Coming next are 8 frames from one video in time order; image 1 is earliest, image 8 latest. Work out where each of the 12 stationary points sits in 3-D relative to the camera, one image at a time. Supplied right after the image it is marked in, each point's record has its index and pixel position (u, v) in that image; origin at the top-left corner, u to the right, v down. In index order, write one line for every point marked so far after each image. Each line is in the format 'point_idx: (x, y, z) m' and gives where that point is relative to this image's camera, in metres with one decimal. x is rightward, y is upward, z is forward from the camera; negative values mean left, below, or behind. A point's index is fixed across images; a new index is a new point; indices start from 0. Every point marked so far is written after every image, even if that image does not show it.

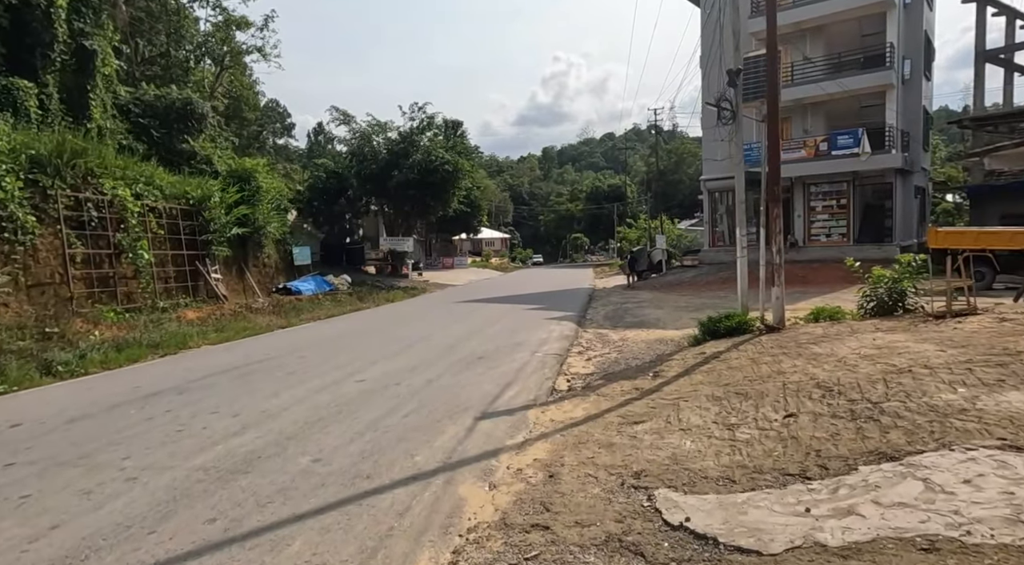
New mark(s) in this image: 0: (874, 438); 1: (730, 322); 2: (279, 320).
0: (+2.4, -1.0, +4.0) m
1: (+3.2, -0.6, +9.0) m
2: (-6.4, -1.0, +16.6) m
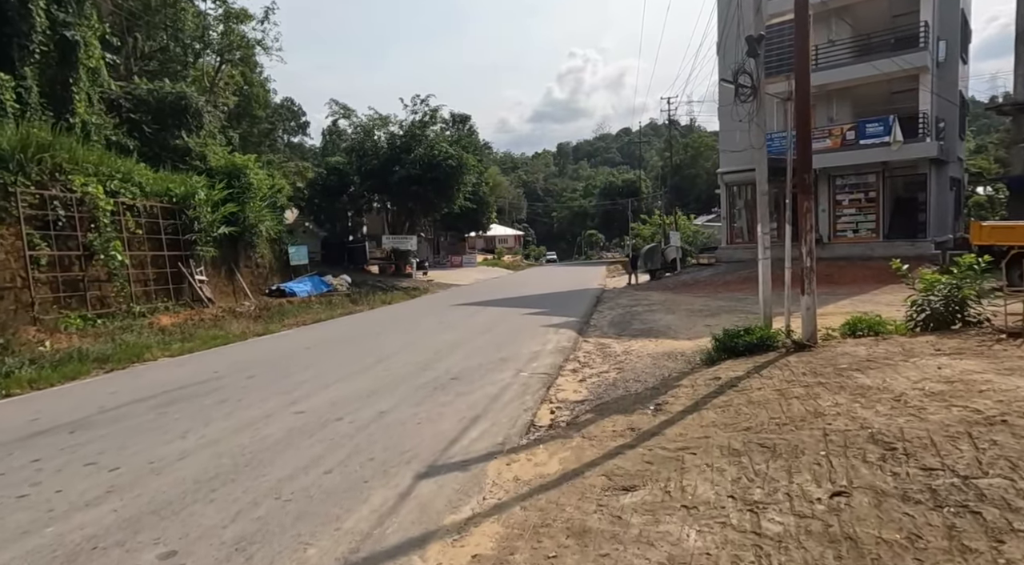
0: (+2.0, -1.1, +2.6) m
1: (+3.0, -0.7, +7.5) m
2: (-6.4, -1.1, +15.4) m
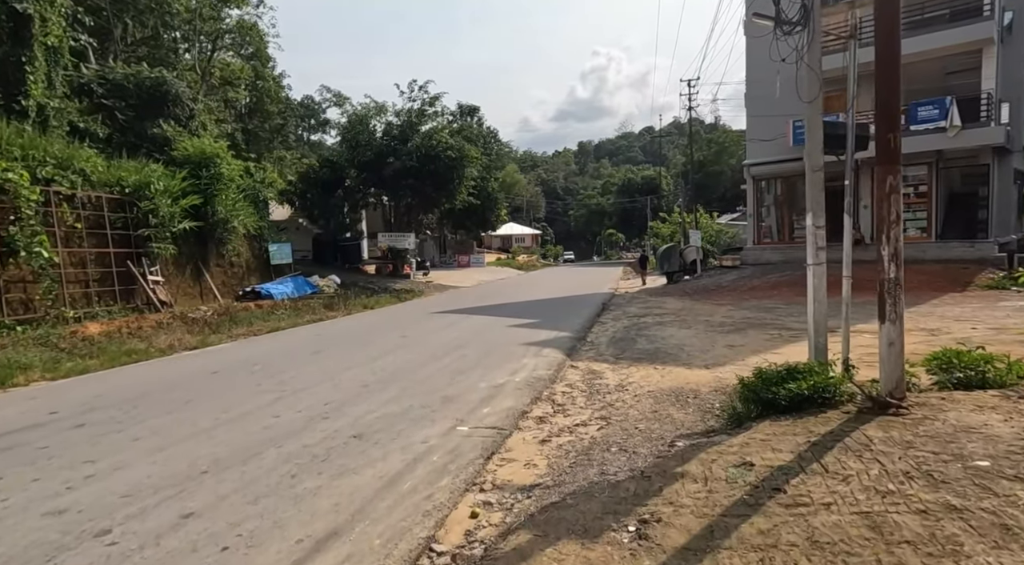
0: (+1.2, -1.3, 0.0) m
1: (+2.3, -0.8, +4.9) m
2: (-6.8, -1.2, +13.1) m
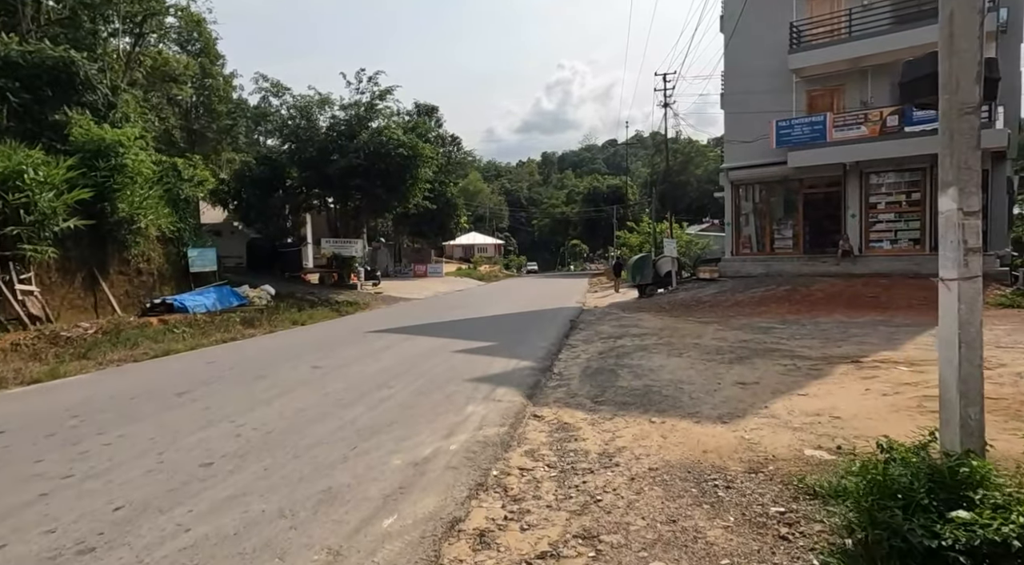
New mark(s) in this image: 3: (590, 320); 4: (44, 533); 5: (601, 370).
0: (+1.1, -1.3, -2.5) m
1: (+1.9, -0.9, +2.5) m
2: (-7.6, -1.4, +10.1) m
3: (+2.1, -1.0, +16.3) m
4: (-2.6, -1.4, +3.5) m
5: (+1.3, -1.3, +9.2) m
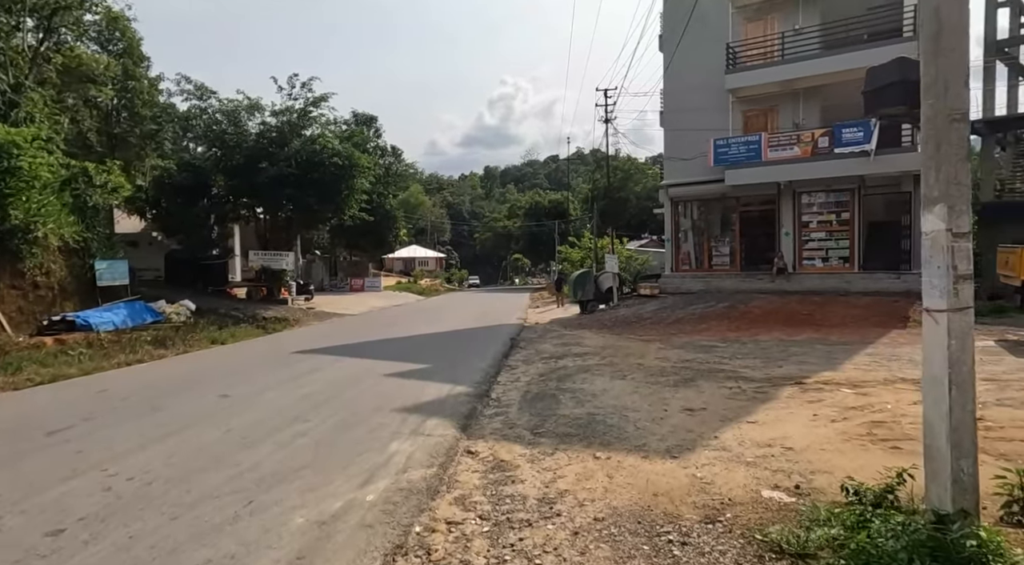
0: (+1.3, -1.3, -3.0) m
1: (+1.7, -1.1, +2.0) m
2: (-8.6, -1.6, +8.7) m
3: (+0.5, -1.4, +15.8) m
4: (-3.0, -1.5, +2.6) m
5: (+0.4, -1.6, +8.6) m
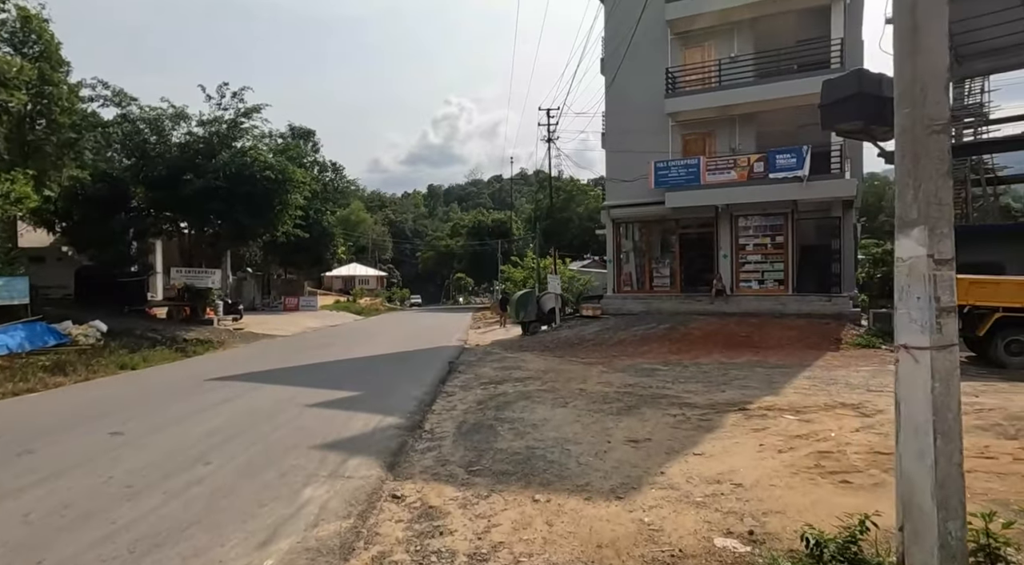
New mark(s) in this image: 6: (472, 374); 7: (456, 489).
0: (+1.5, -1.3, -3.4) m
1: (+1.4, -1.2, +1.6) m
2: (-9.4, -1.8, +7.3) m
3: (-1.0, -1.9, +15.2) m
4: (-3.3, -1.6, +1.7) m
5: (-0.5, -1.9, +8.1) m
6: (-0.8, -1.9, +13.0) m
7: (-0.5, -1.9, +5.6) m
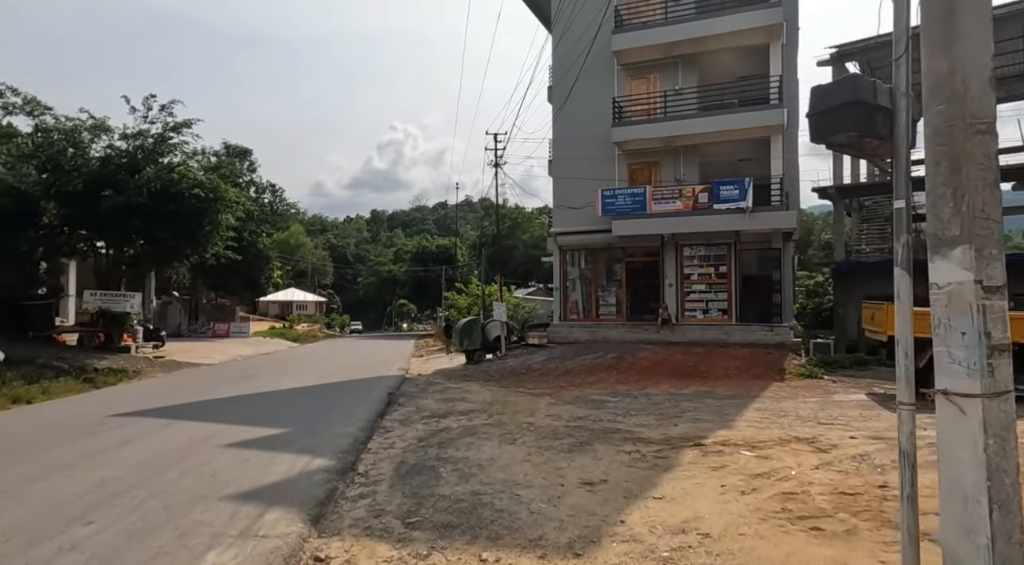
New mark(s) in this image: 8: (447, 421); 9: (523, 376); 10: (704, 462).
0: (+1.8, -1.1, -3.9) m
1: (+1.3, -1.2, +1.1) m
2: (-10.0, -2.0, +5.8) m
3: (-2.3, -2.6, +14.3) m
4: (-3.4, -1.6, +0.8) m
5: (-1.1, -2.2, +7.3) m
6: (-2.0, -2.5, +12.1) m
7: (-1.0, -2.1, +4.8) m
8: (-1.1, -2.4, +10.5) m
9: (+0.3, -2.5, +16.6) m
10: (+2.4, -2.2, +7.6) m
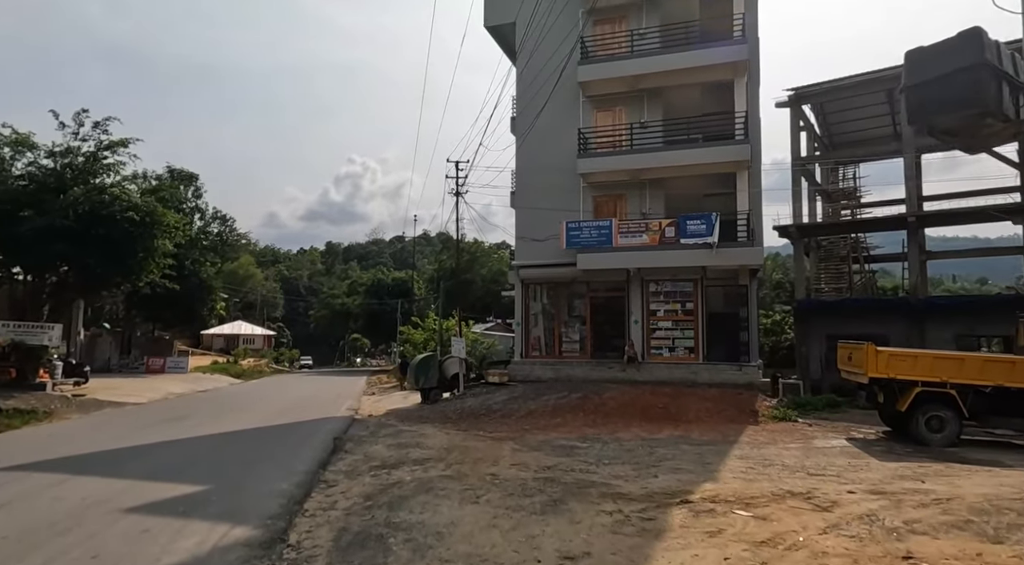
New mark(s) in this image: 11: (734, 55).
0: (+2.3, -0.8, -4.9) m
1: (+1.4, -1.2, +0.1) m
2: (-10.2, -2.1, +3.9) m
3: (-3.2, -3.3, +12.9) m
4: (-3.3, -1.5, -0.6) m
5: (-1.5, -2.5, +6.1) m
6: (-2.7, -3.0, +10.8) m
7: (-1.1, -2.3, +3.6) m
8: (-1.7, -2.9, +9.3) m
9: (-0.7, -3.4, +15.3) m
10: (+2.0, -2.6, +6.6) m
11: (+7.1, +7.3, +19.7) m
